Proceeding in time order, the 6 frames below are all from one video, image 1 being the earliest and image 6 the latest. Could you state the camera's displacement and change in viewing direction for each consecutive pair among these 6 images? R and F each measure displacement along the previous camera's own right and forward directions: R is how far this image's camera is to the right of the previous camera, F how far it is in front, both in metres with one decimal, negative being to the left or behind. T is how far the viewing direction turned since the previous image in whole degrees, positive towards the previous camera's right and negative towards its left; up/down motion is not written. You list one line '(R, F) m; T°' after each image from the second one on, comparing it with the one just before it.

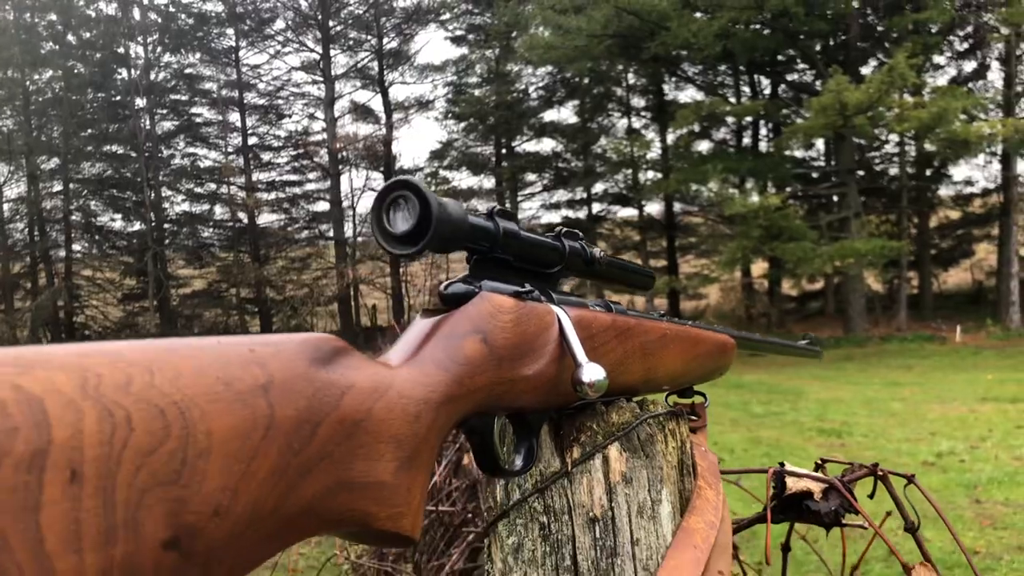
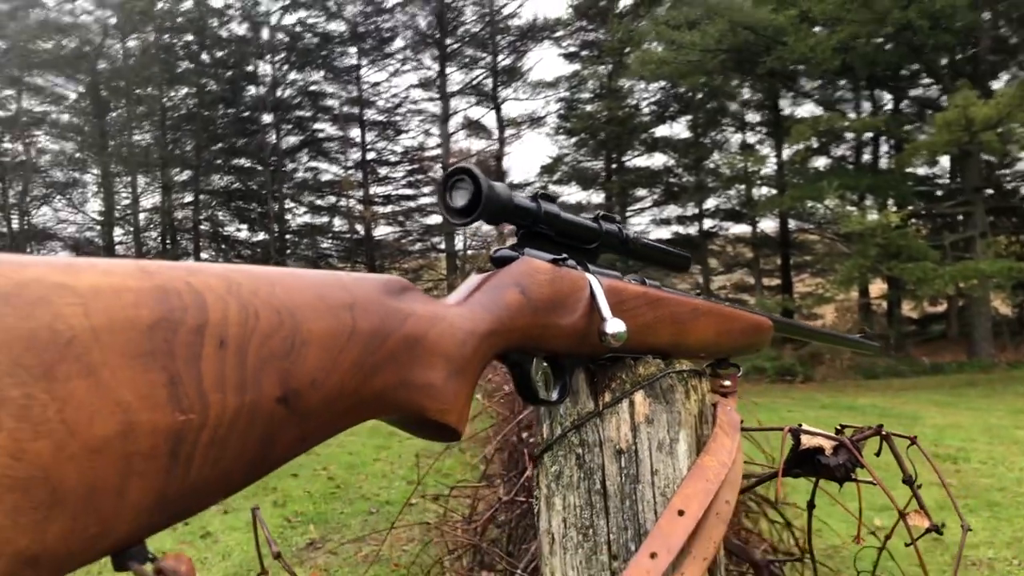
(+0.1, -0.3) m; -8°
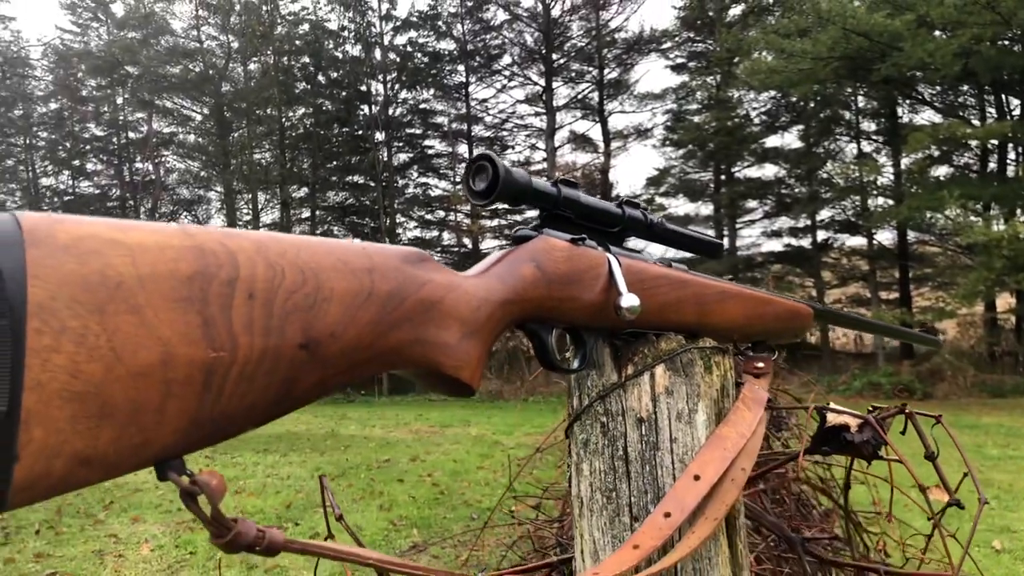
(+0.2, -0.1) m; -8°
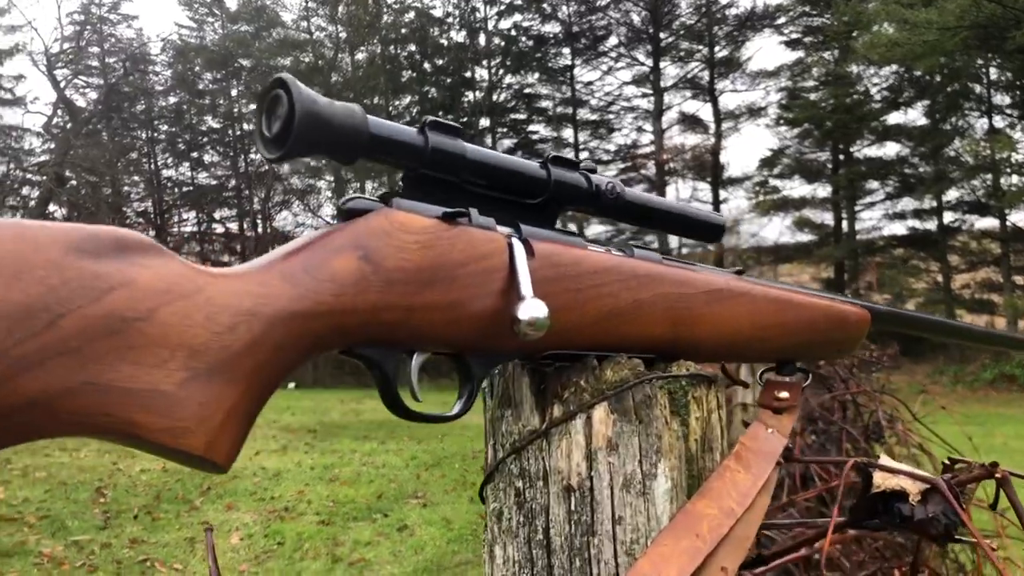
(+0.4, +0.7) m; -8°
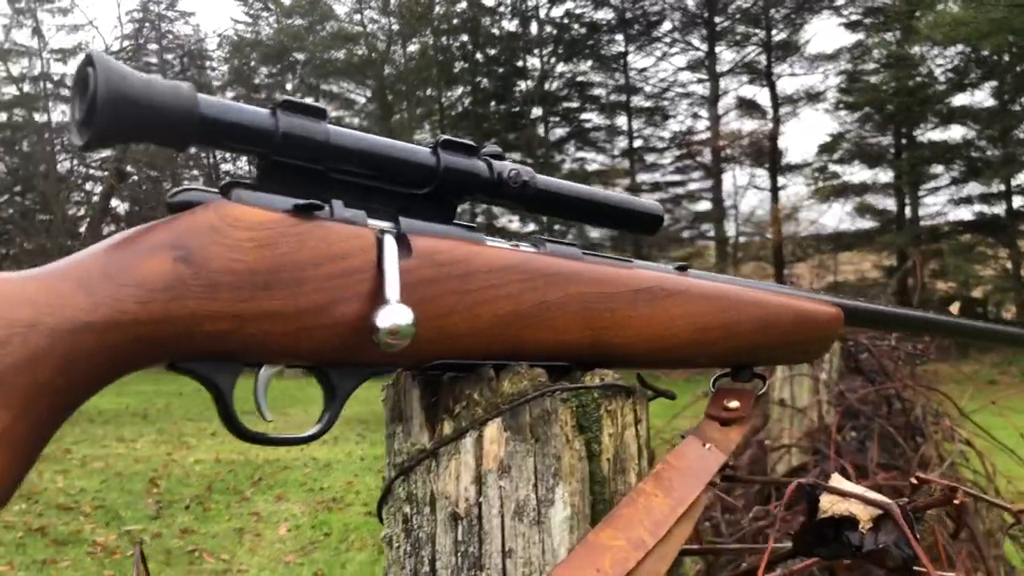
(+0.2, +0.1) m; -4°
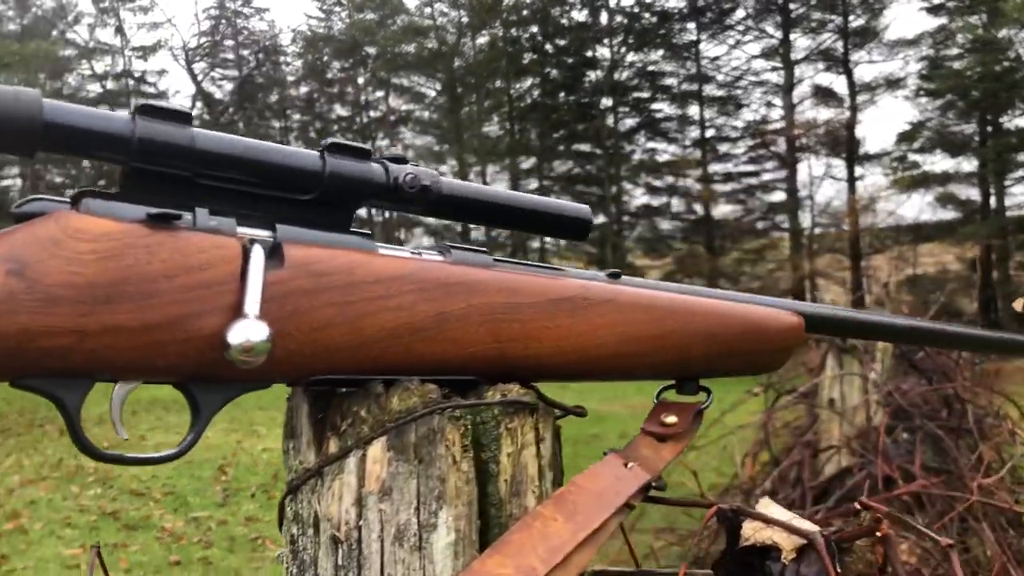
(+0.2, +0.1) m; -5°
